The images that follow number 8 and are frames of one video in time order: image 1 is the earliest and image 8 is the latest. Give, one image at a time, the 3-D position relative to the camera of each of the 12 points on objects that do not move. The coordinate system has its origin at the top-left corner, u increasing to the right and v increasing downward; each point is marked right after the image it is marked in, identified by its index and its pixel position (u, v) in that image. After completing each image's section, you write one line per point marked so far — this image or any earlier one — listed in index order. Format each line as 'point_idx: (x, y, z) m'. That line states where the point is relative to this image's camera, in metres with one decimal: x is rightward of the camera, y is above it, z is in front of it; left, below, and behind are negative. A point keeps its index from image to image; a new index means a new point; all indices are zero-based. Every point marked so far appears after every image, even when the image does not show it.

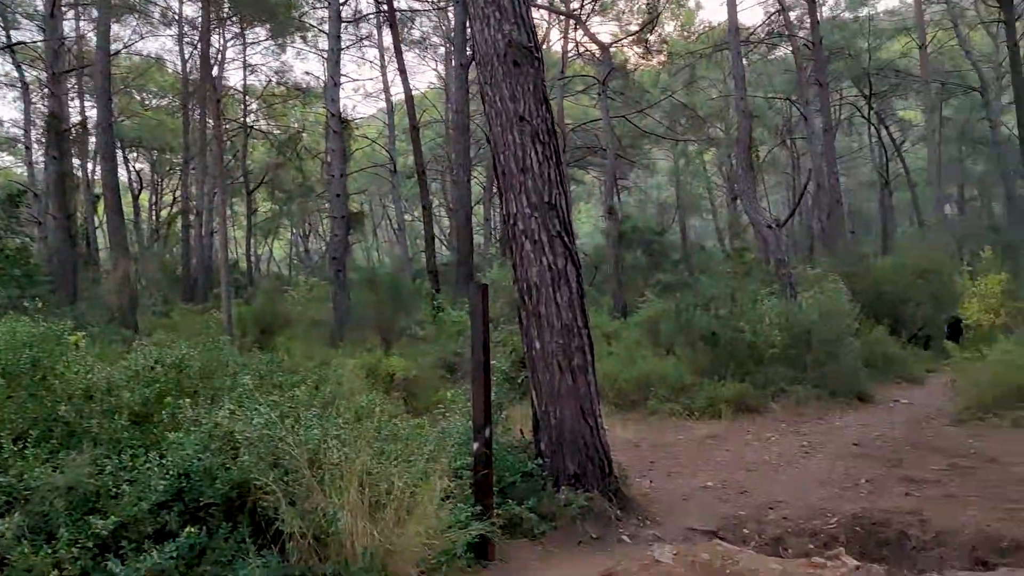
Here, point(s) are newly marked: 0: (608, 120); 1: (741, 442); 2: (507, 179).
0: (+2.0, +3.6, +18.5) m
1: (+2.0, -1.3, +7.5) m
2: (0.0, +0.6, +4.6) m
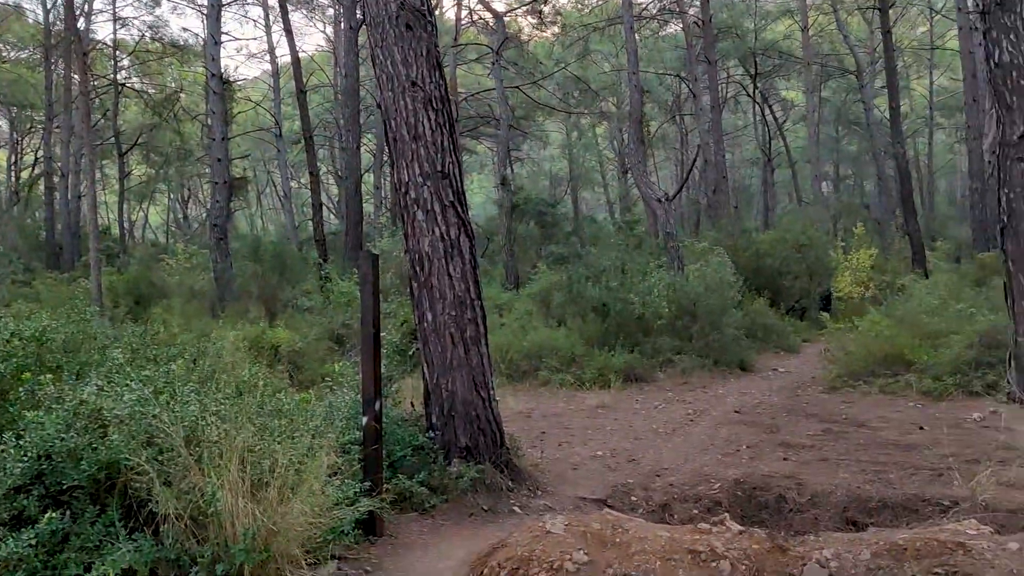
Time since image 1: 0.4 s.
0: (-0.2, +4.2, +18.4) m
1: (+1.0, -1.1, +7.6) m
2: (-0.6, +0.7, +4.5) m
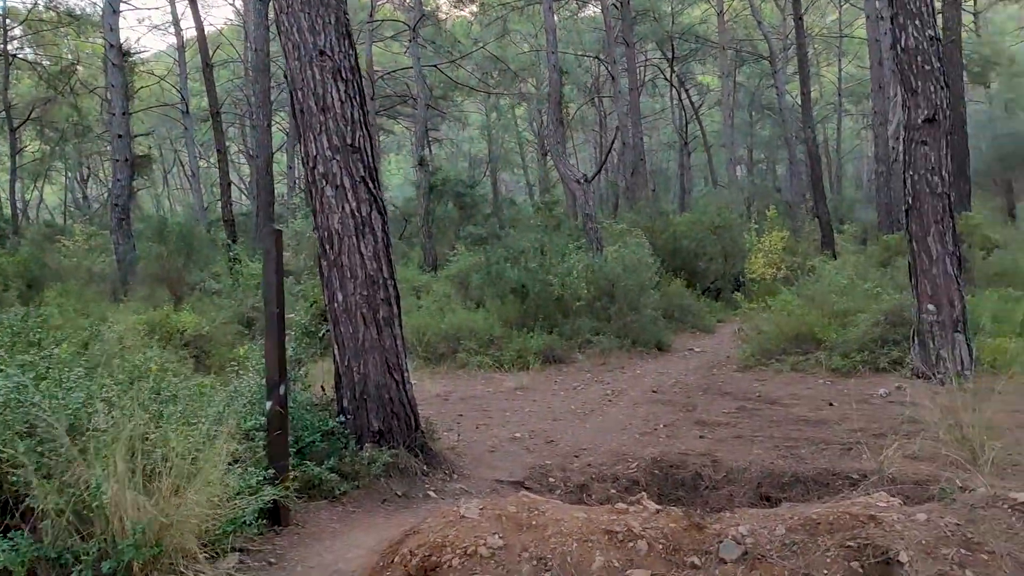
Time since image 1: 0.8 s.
0: (-1.9, +4.6, +18.1) m
1: (+0.3, -0.9, +7.6) m
2: (-1.0, +0.8, +4.3) m
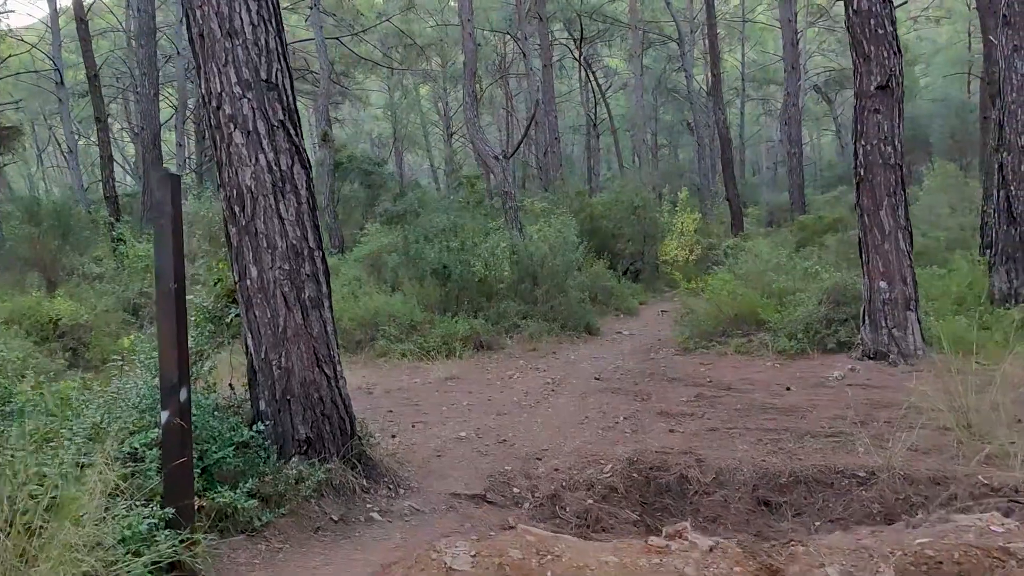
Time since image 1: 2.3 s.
0: (-3.7, +4.9, +16.9) m
1: (-0.2, -0.7, +6.9) m
2: (-1.2, +0.9, +3.4) m
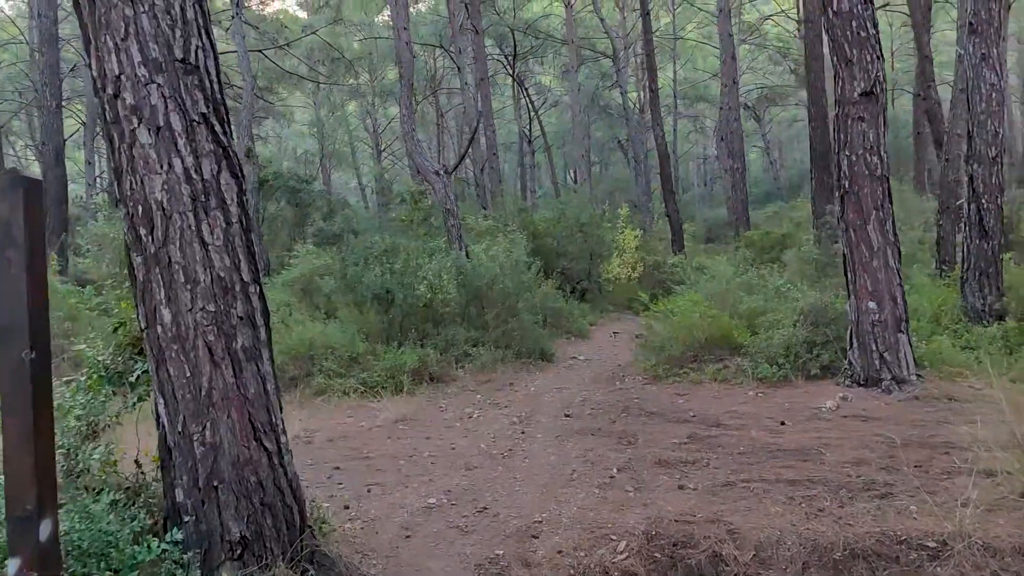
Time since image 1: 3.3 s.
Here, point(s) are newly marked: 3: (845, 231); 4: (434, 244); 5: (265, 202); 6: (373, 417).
0: (-4.9, +4.4, +15.9) m
1: (-0.5, -1.0, +6.0) m
2: (-1.2, +0.8, +2.6) m
3: (+2.6, +0.4, +6.8) m
4: (-1.0, +0.6, +10.8) m
5: (-4.8, +1.7, +17.1) m
6: (-1.0, -1.0, +6.4) m
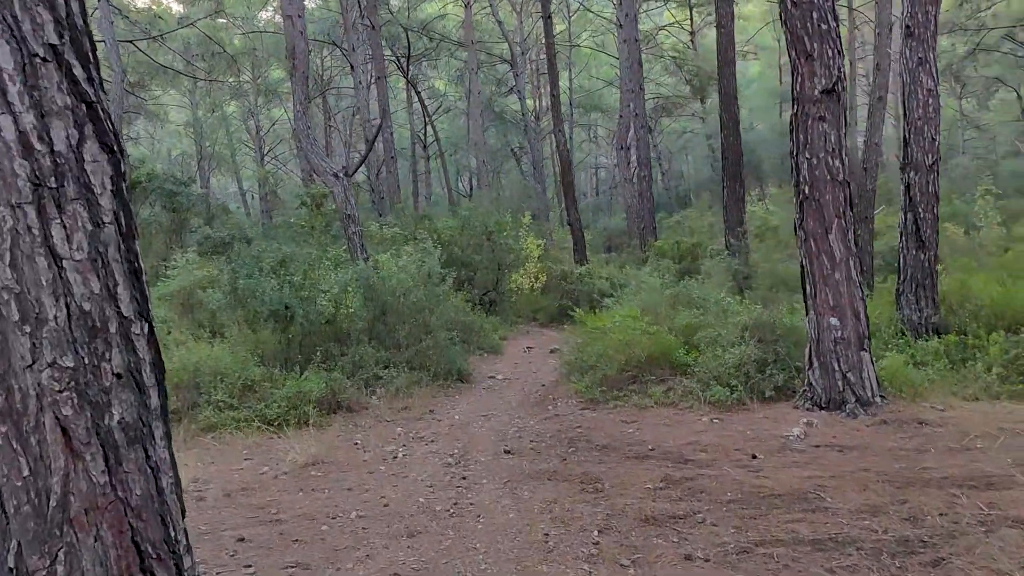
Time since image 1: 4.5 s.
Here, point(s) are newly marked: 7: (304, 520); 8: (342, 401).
0: (-6.5, +4.2, +14.3) m
1: (-0.9, -1.1, +5.1) m
2: (-1.1, +0.7, +1.6) m
3: (+2.1, +0.3, +6.2) m
4: (-2.0, +0.4, +9.8) m
5: (-6.7, +1.5, +15.6) m
6: (-1.5, -1.1, +5.4) m
7: (-1.0, -1.1, +4.0) m
8: (-1.4, -0.9, +7.0) m
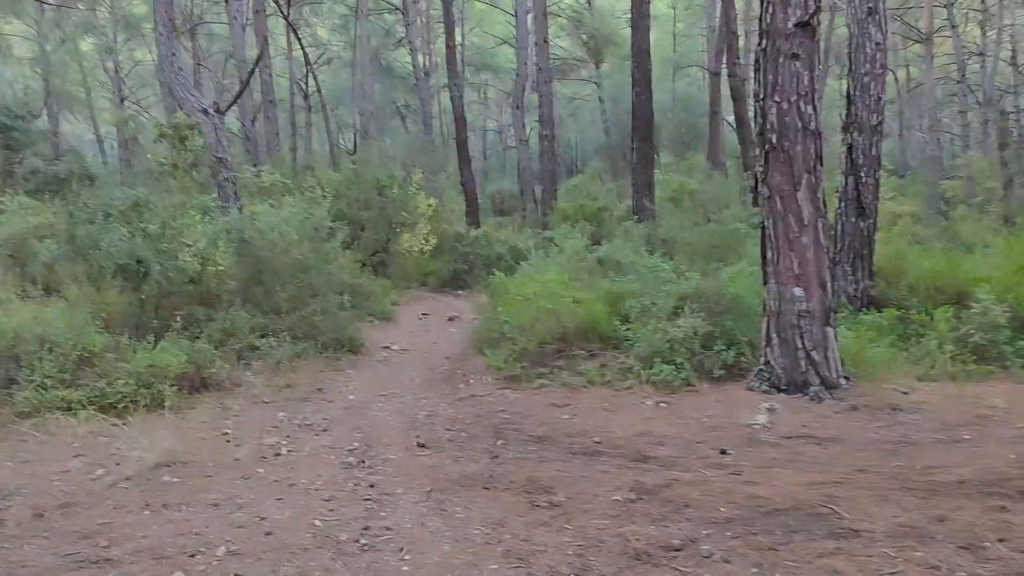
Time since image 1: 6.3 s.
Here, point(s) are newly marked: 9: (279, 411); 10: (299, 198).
0: (-8.0, +4.9, +12.0) m
1: (-1.2, -0.8, +3.9) m
2: (-1.0, +0.8, +0.3) m
3: (+1.6, +0.6, +5.4) m
4: (-3.0, +0.8, +8.3) m
5: (-8.4, +2.2, +13.3) m
6: (-1.9, -0.8, +4.1) m
7: (-1.2, -0.9, +2.8) m
8: (-2.0, -0.6, +5.7) m
9: (-1.4, -0.7, +5.3) m
10: (-2.3, +1.0, +9.6) m
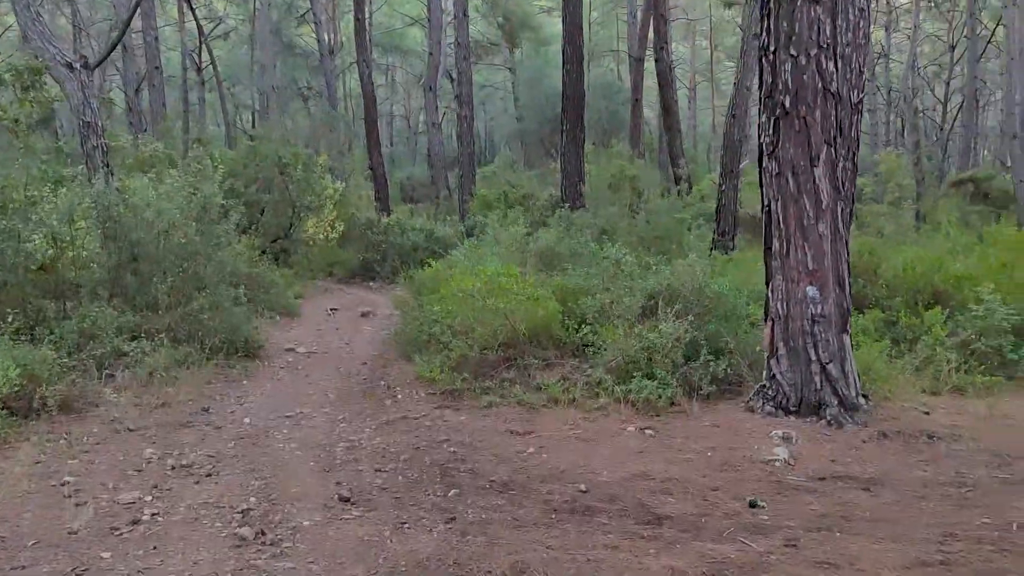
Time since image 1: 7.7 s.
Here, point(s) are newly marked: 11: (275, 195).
0: (-8.9, +5.1, +9.9) m
1: (-1.3, -0.8, +2.6) m
2: (-0.6, +0.8, -1.0) m
3: (+1.3, +0.6, +4.3) m
4: (-3.5, +0.9, +6.8) m
5: (-9.4, +2.4, +11.1) m
6: (-2.0, -0.8, +2.7) m
7: (-1.2, -0.9, +1.5) m
8: (-2.3, -0.5, +4.3) m
9: (-1.7, -0.7, +4.0) m
10: (-3.1, +1.1, +8.1) m
11: (-3.0, +1.2, +11.2) m
